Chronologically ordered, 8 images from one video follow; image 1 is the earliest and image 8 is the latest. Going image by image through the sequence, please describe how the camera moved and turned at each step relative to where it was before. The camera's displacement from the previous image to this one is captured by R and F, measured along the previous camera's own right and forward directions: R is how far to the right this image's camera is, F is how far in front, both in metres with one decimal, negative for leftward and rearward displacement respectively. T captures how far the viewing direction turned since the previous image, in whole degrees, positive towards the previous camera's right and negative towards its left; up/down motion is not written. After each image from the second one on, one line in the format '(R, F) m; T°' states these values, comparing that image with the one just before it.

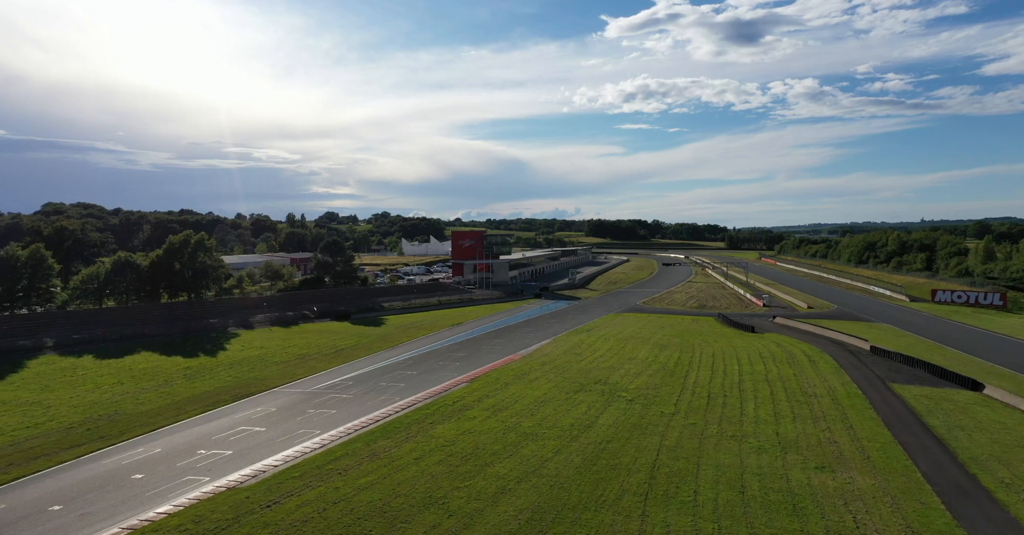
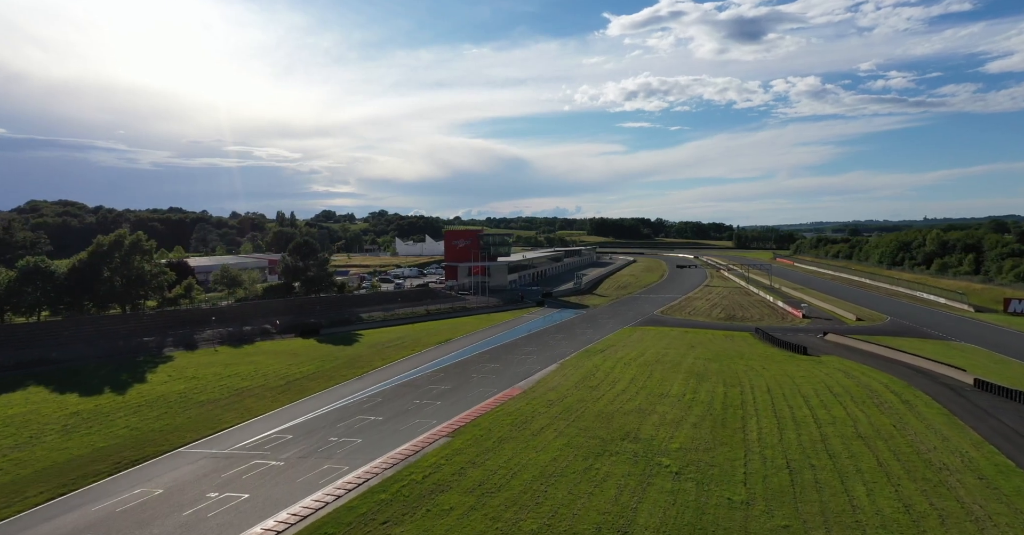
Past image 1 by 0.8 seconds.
(+0.2, +9.0) m; 0°
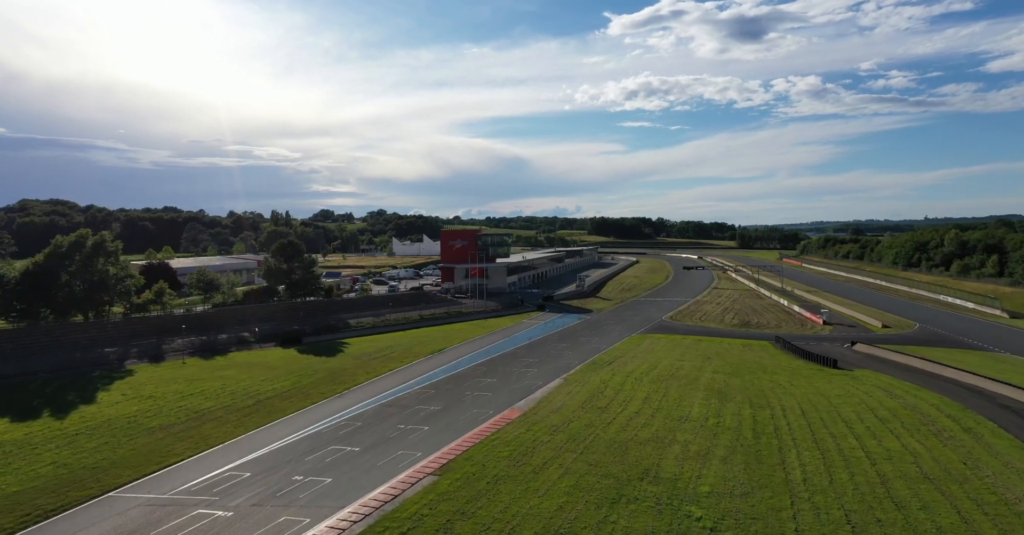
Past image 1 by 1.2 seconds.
(+0.1, +3.9) m; 0°
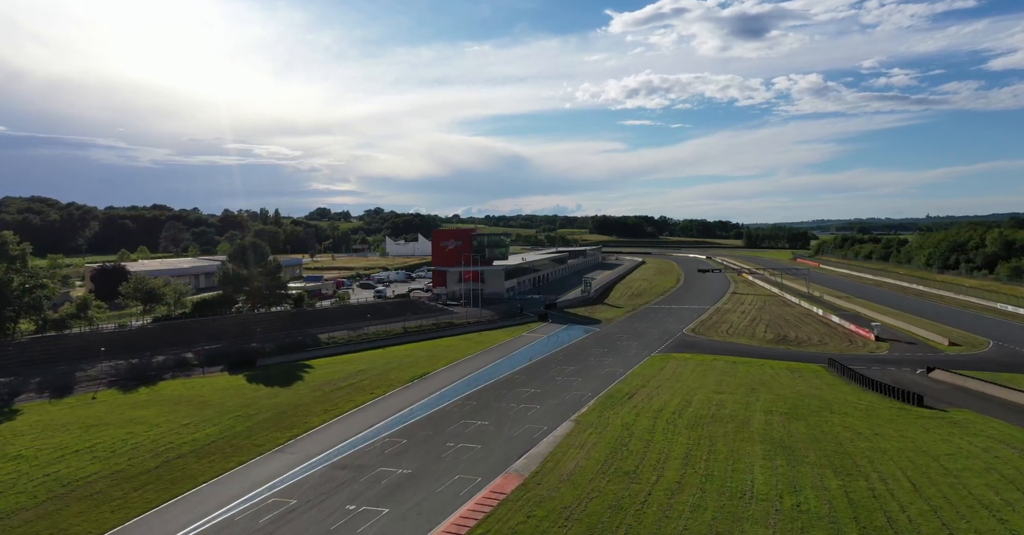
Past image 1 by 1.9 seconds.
(+0.2, +7.8) m; 0°
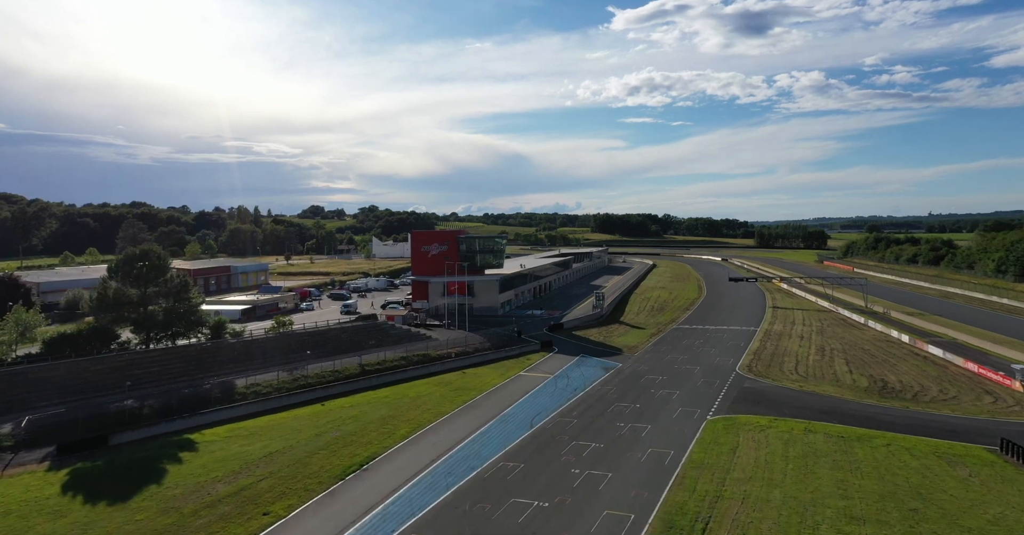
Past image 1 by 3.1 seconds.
(+0.4, +13.4) m; 0°
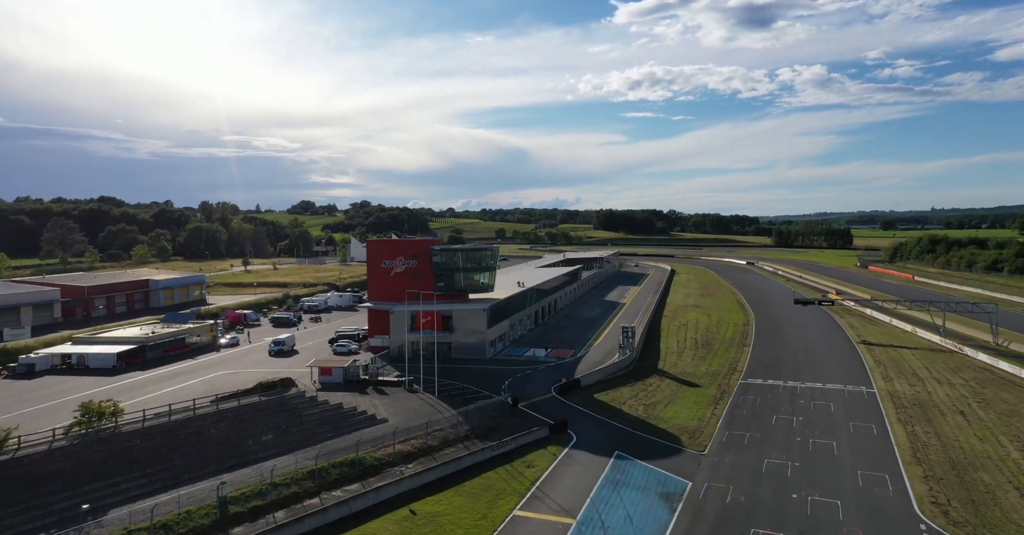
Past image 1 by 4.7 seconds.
(+0.4, +18.1) m; 0°
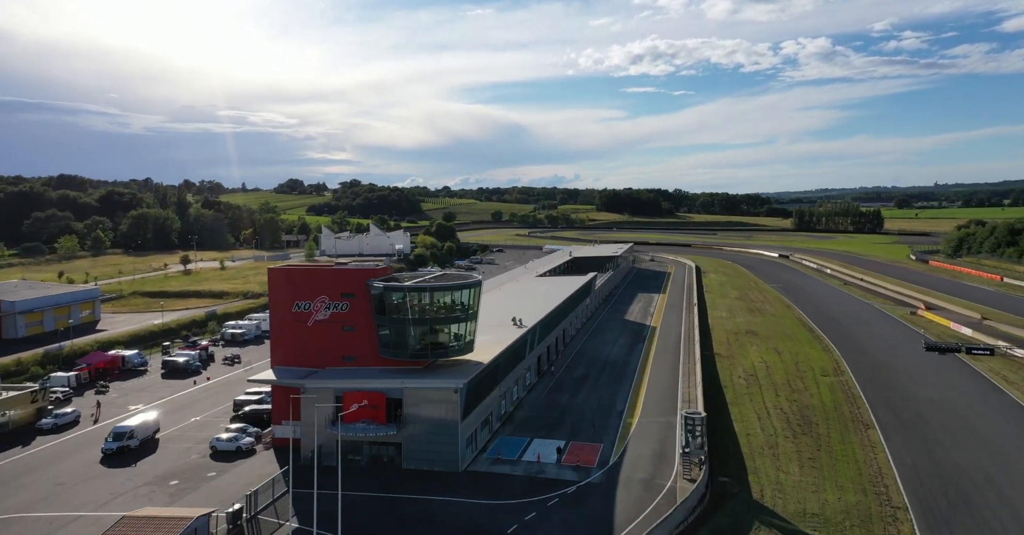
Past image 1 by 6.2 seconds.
(+0.4, +18.6) m; 0°
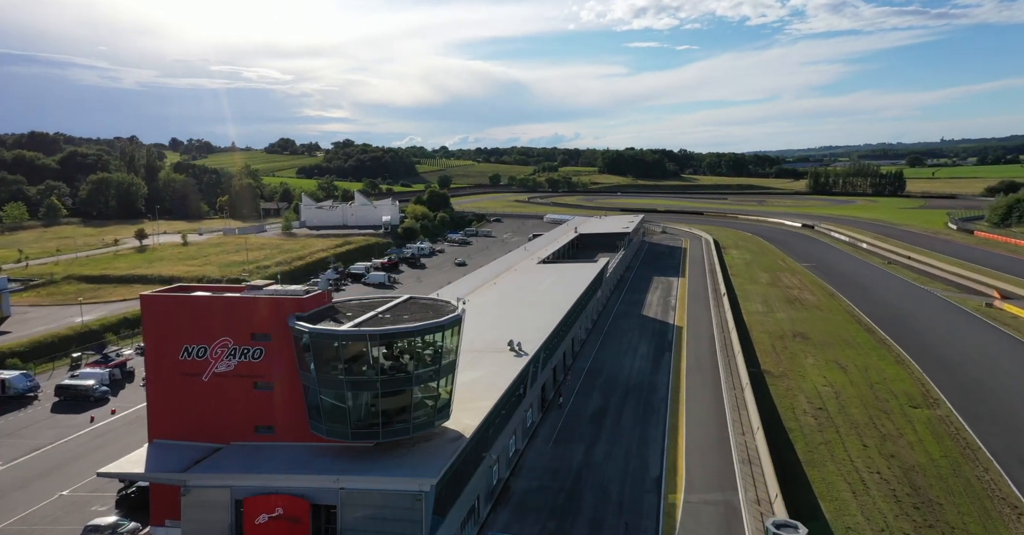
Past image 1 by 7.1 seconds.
(+0.1, +10.3) m; 0°
